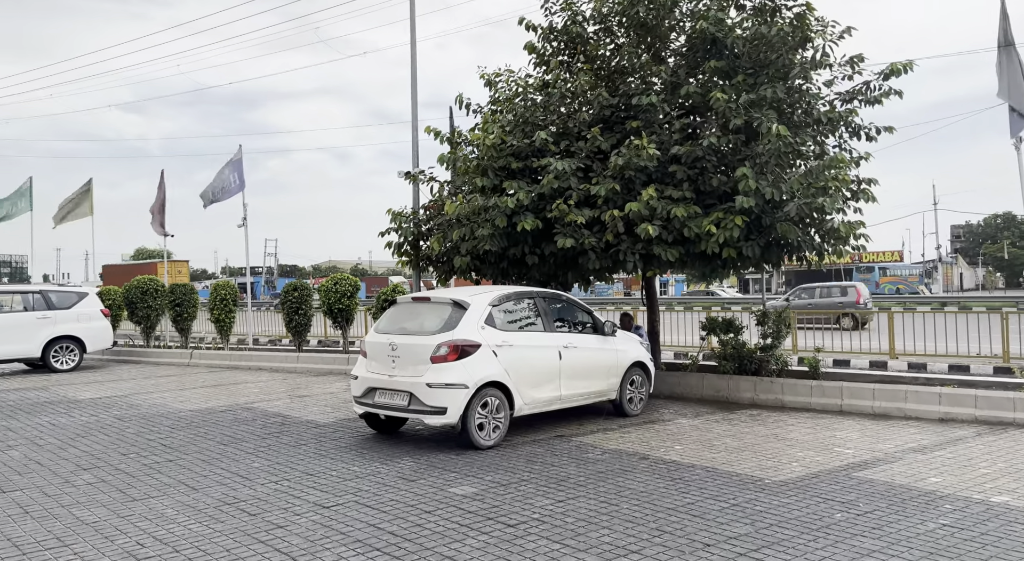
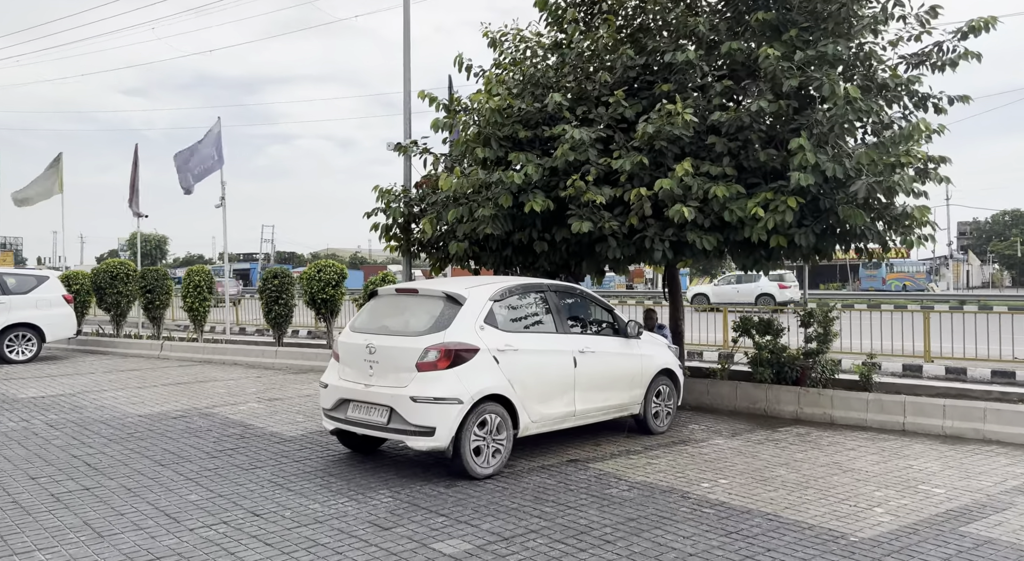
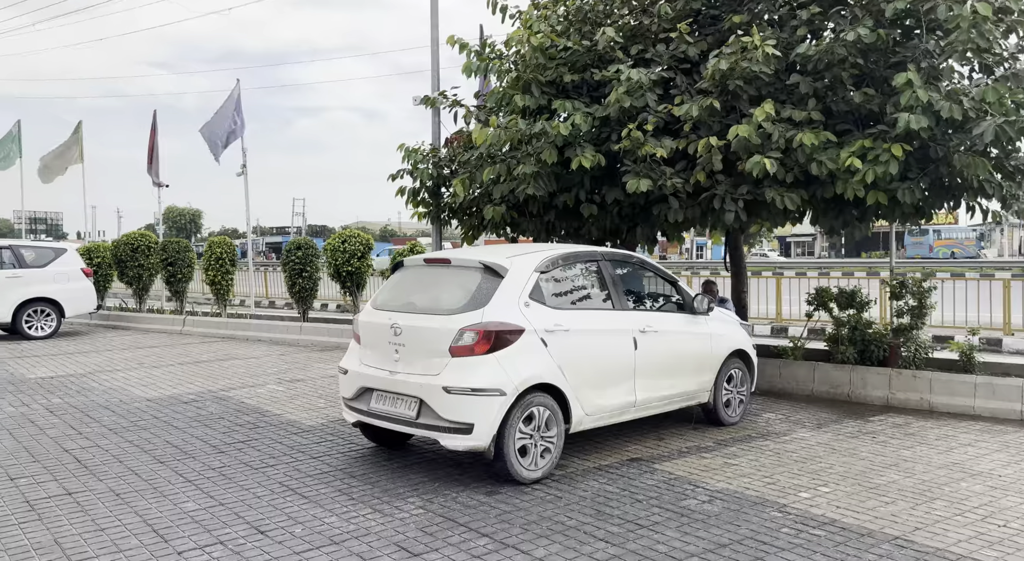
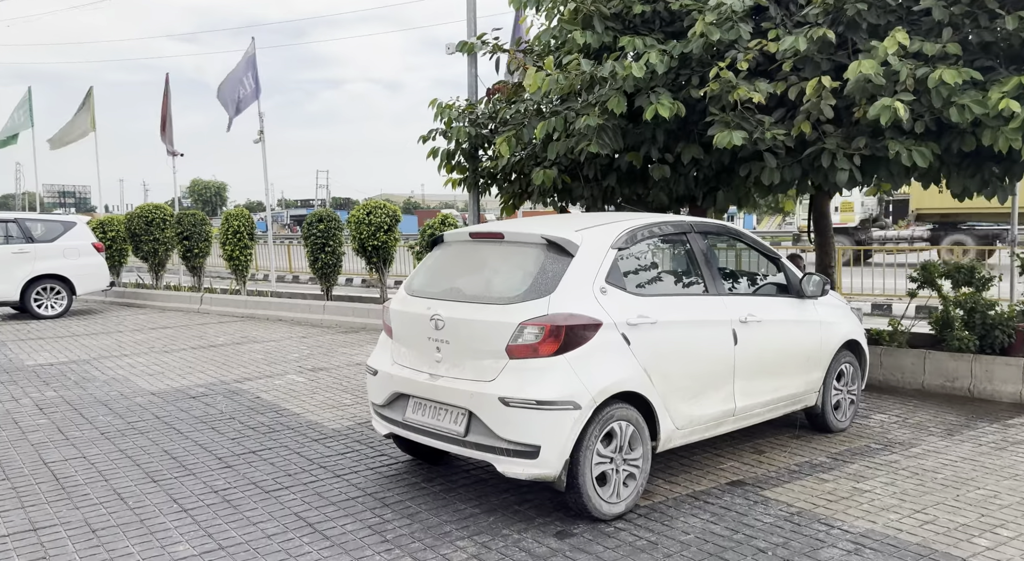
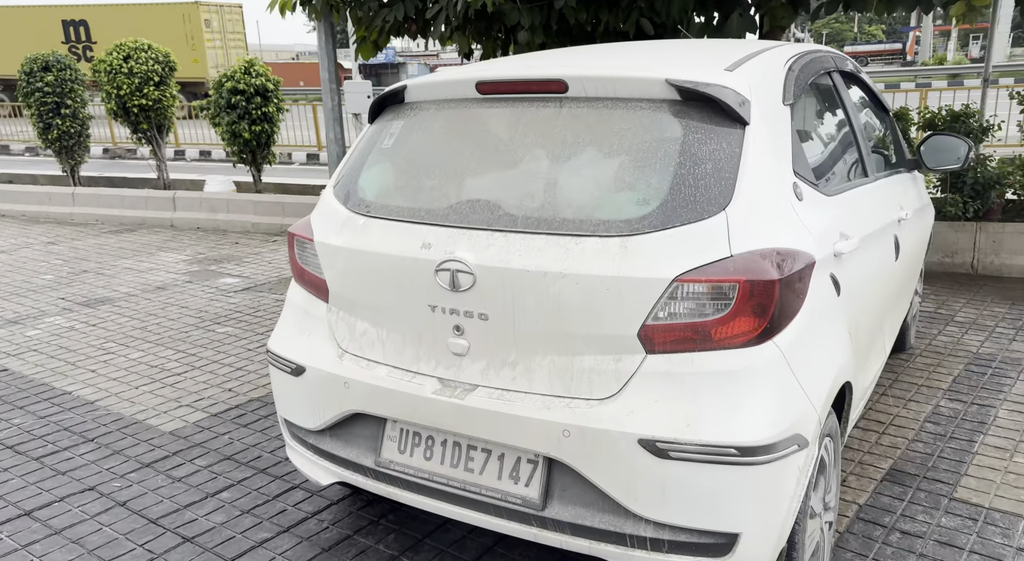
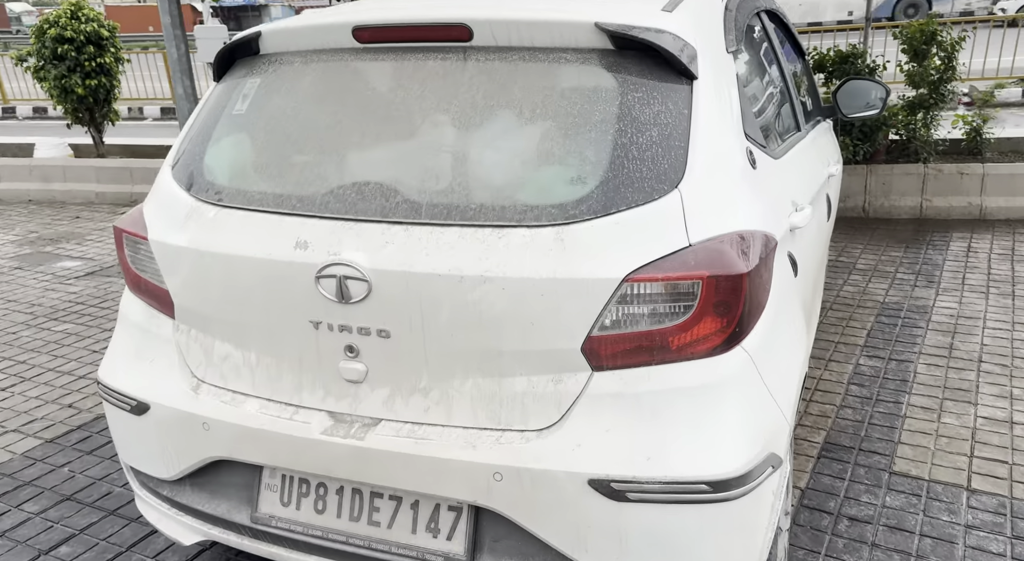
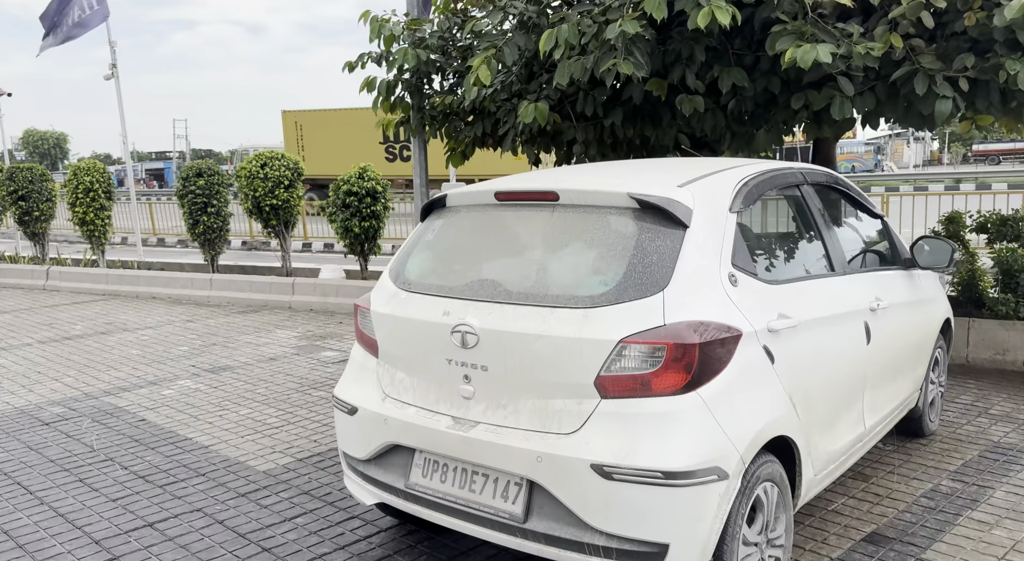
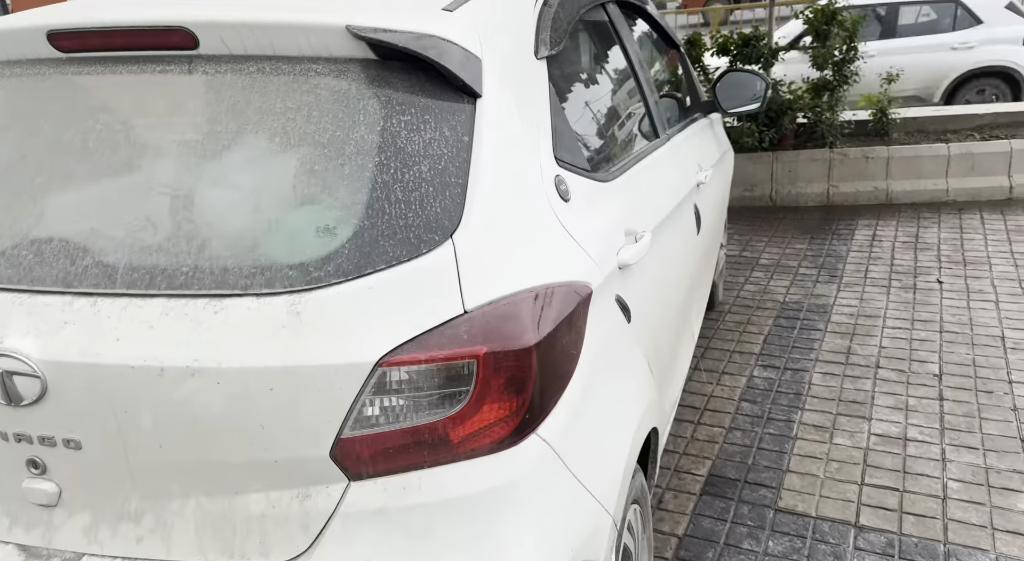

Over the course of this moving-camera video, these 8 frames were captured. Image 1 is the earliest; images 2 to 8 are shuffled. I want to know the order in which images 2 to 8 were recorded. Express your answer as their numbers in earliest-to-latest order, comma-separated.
2, 3, 4, 7, 5, 6, 8
